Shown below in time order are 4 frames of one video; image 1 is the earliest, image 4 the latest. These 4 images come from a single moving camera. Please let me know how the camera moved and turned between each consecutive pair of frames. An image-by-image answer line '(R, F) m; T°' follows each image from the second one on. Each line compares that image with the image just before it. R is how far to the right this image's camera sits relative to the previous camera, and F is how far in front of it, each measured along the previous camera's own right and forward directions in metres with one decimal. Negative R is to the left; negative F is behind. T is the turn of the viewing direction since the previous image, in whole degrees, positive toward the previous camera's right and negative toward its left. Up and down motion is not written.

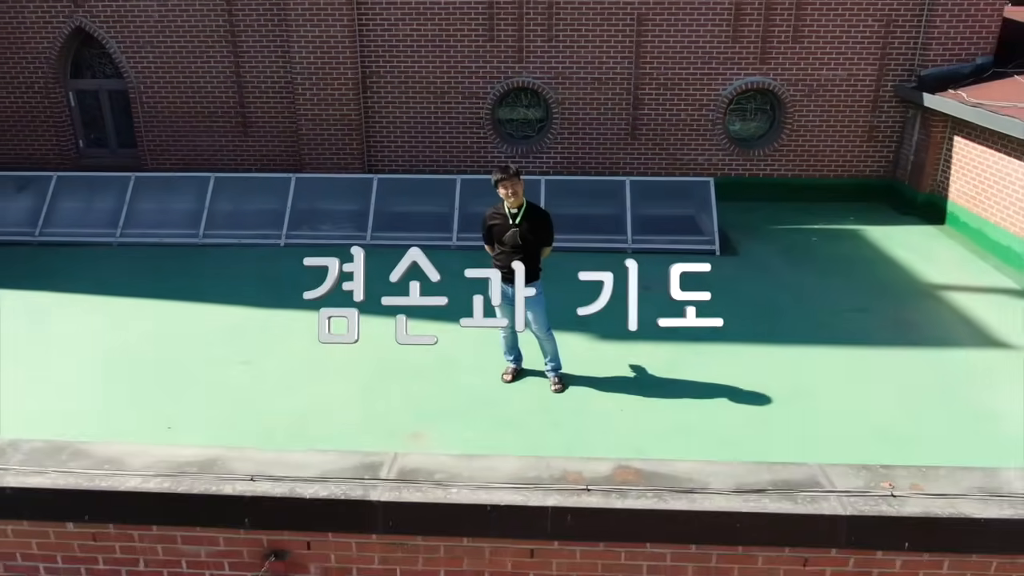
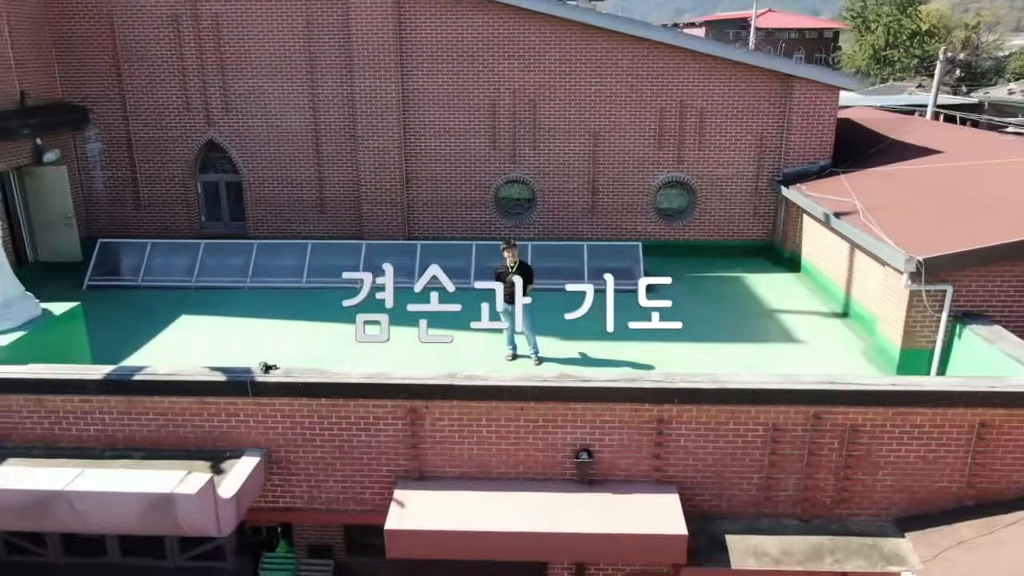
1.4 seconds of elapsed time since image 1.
(-0.1, -4.6) m; +1°
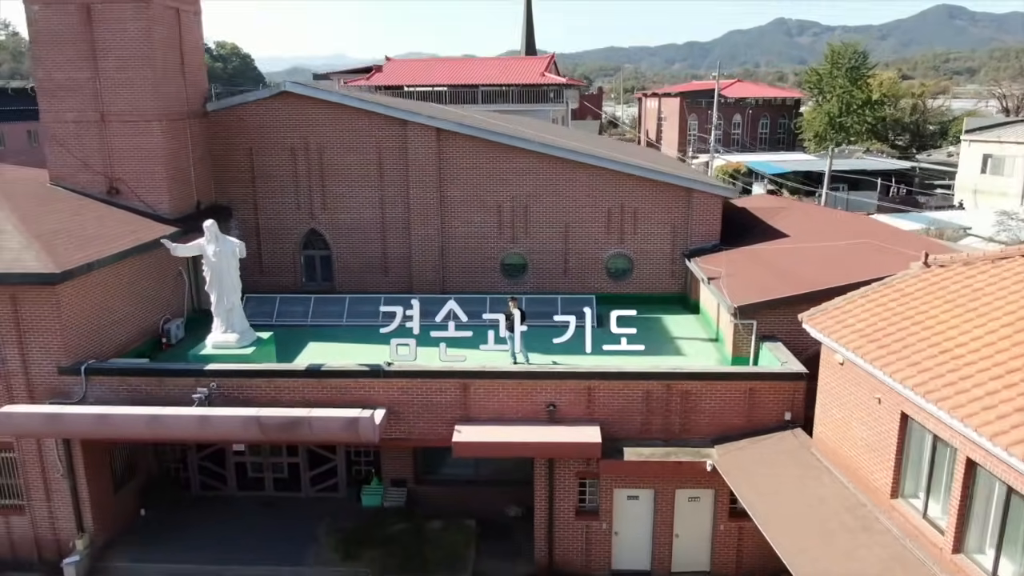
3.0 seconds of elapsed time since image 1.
(-0.1, -7.8) m; 0°
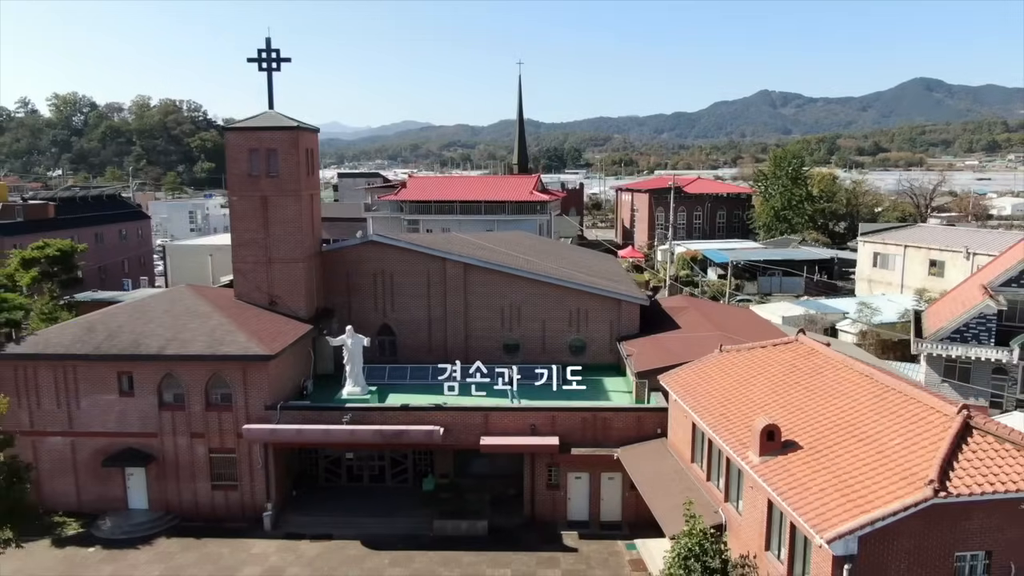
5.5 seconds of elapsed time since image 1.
(-0.2, -13.8) m; +1°
